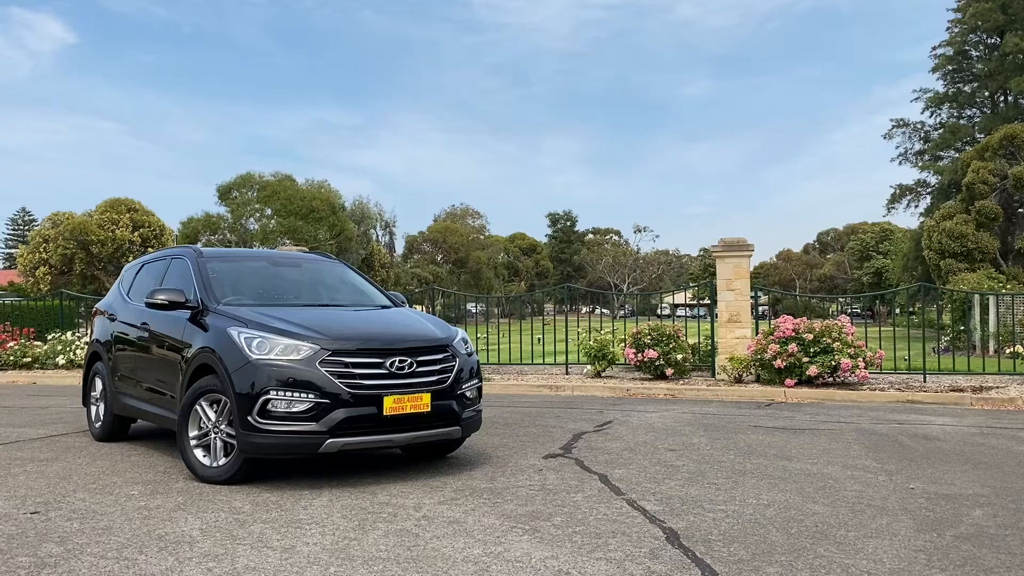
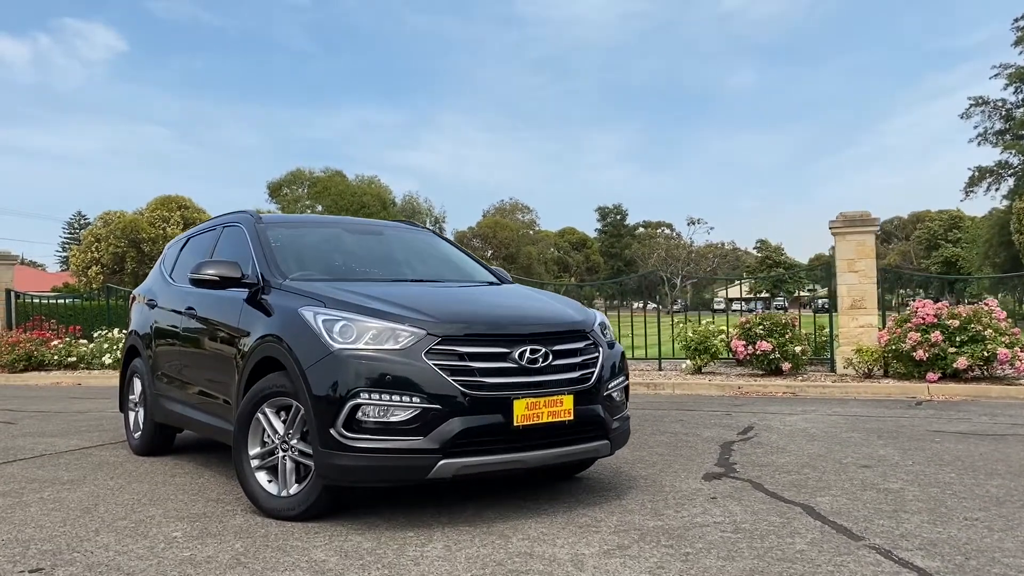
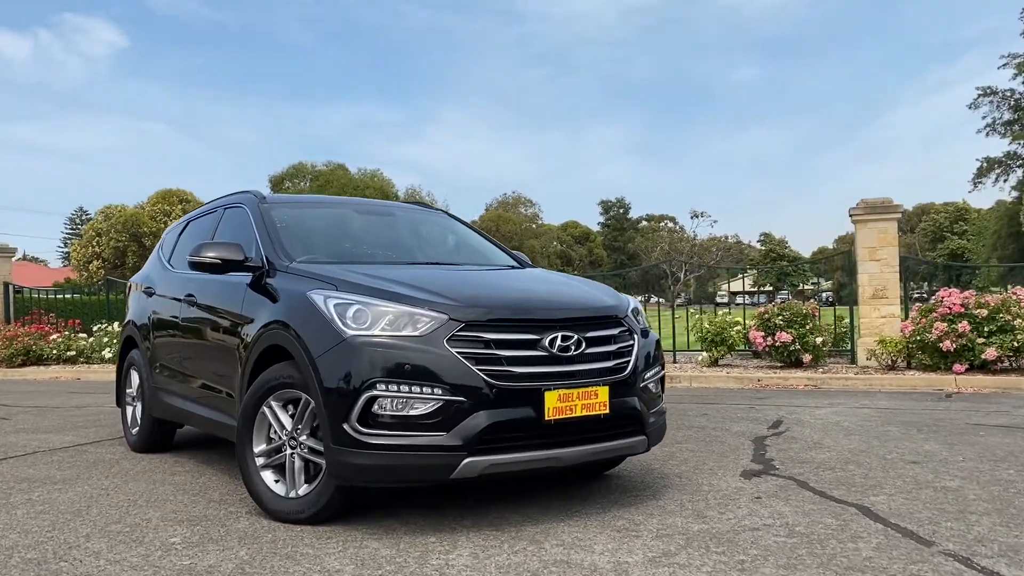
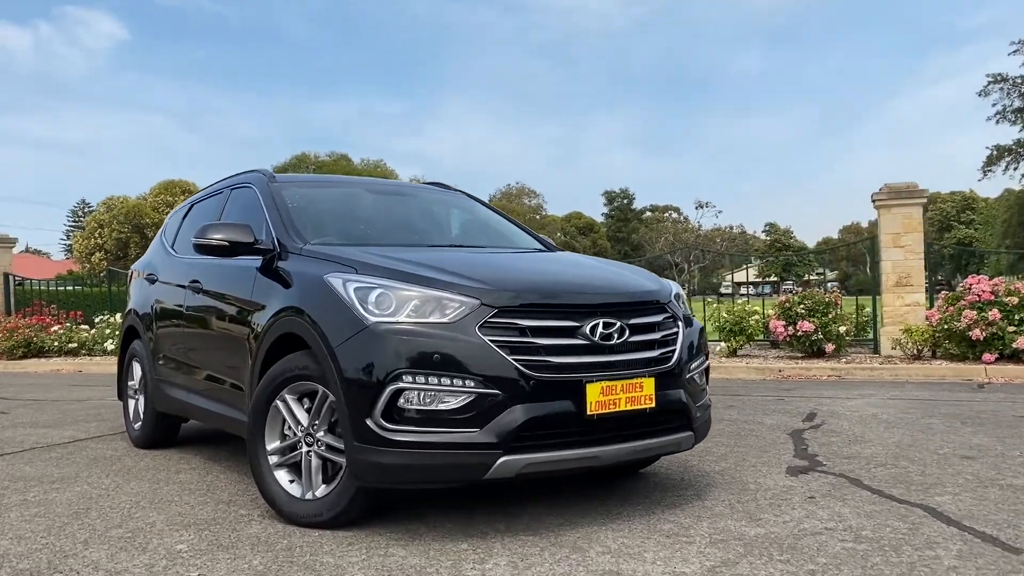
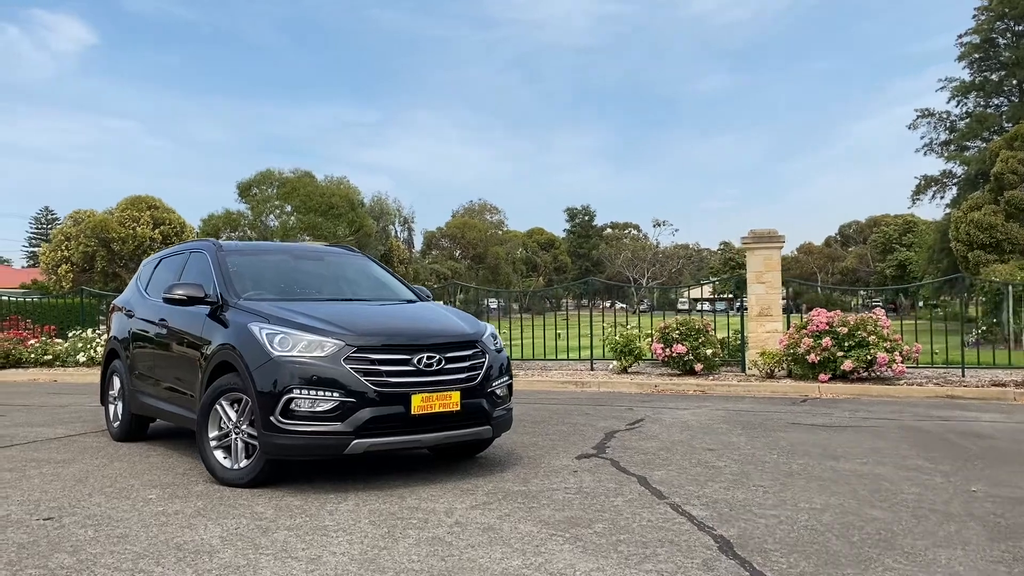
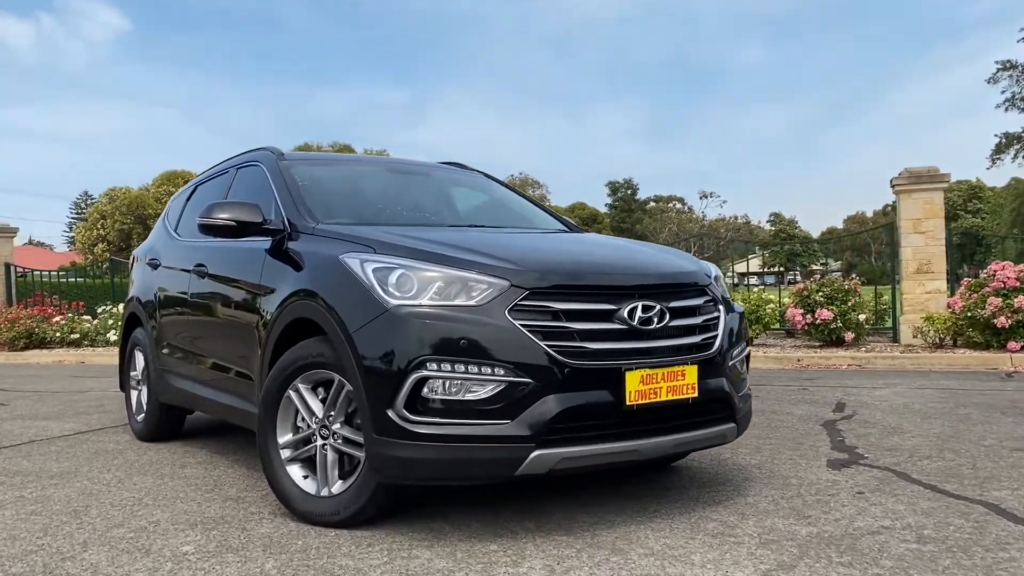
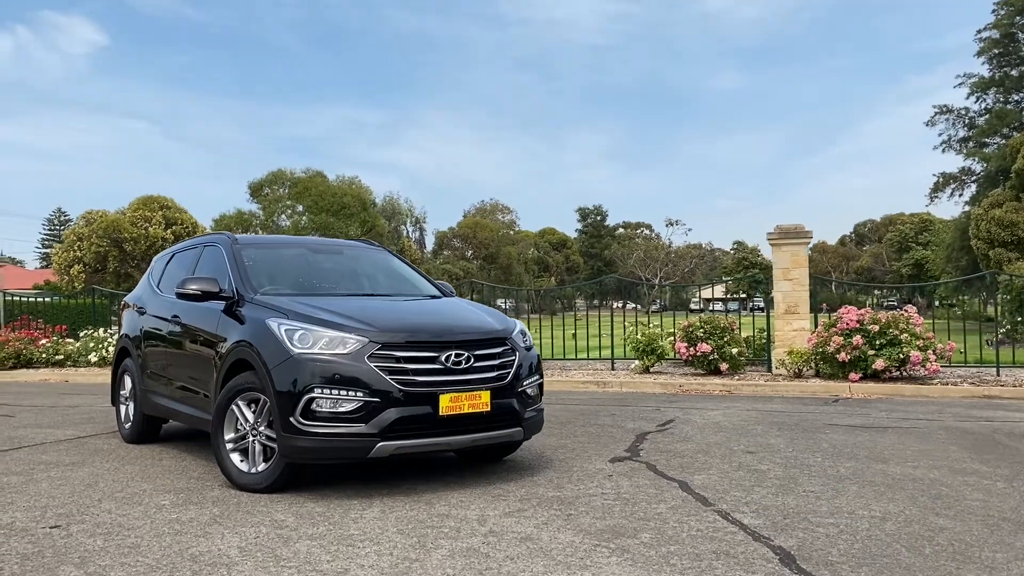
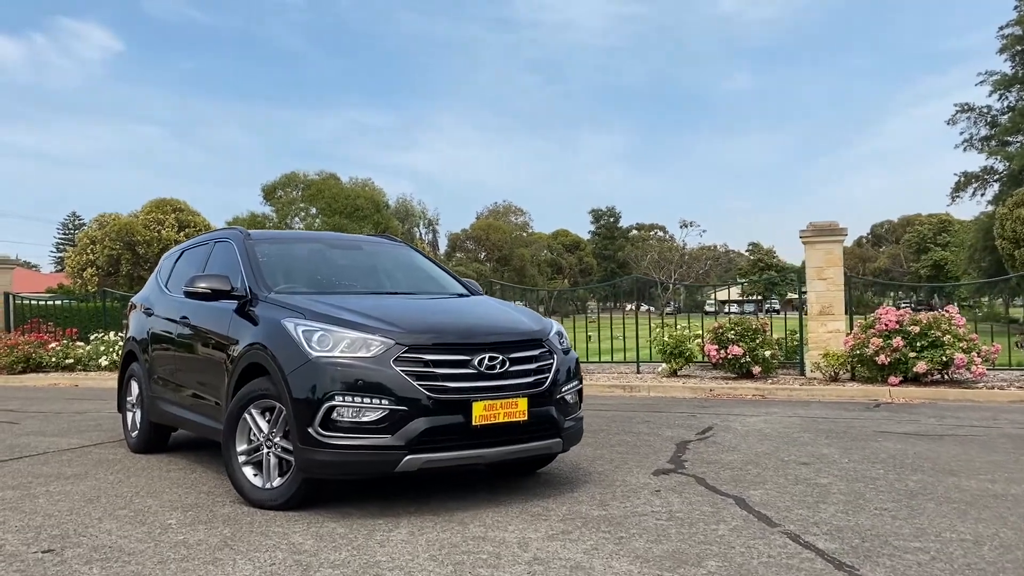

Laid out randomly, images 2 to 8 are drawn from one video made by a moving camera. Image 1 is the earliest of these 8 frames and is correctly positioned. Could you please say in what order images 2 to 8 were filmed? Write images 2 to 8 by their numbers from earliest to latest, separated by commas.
5, 7, 8, 2, 3, 4, 6
